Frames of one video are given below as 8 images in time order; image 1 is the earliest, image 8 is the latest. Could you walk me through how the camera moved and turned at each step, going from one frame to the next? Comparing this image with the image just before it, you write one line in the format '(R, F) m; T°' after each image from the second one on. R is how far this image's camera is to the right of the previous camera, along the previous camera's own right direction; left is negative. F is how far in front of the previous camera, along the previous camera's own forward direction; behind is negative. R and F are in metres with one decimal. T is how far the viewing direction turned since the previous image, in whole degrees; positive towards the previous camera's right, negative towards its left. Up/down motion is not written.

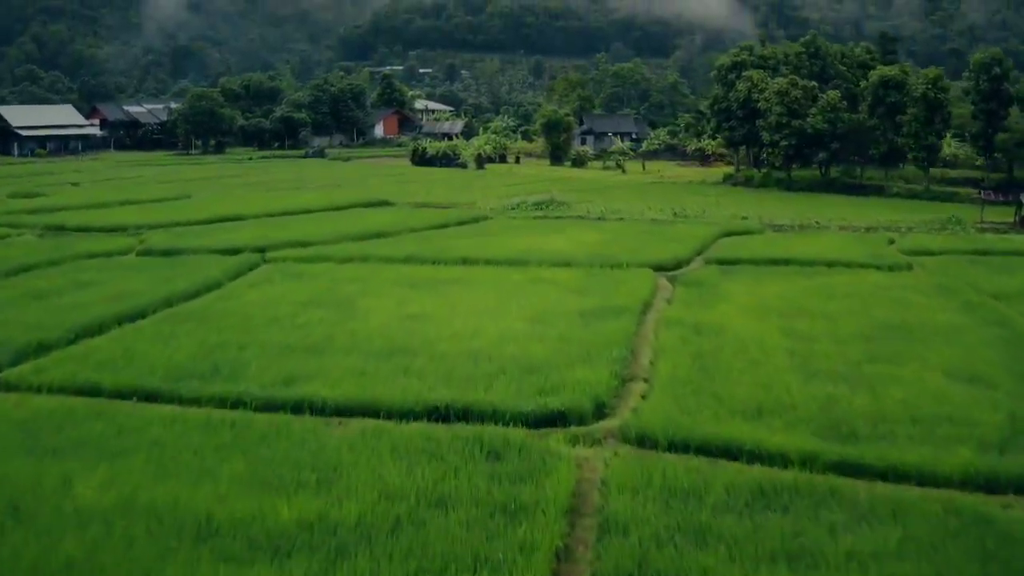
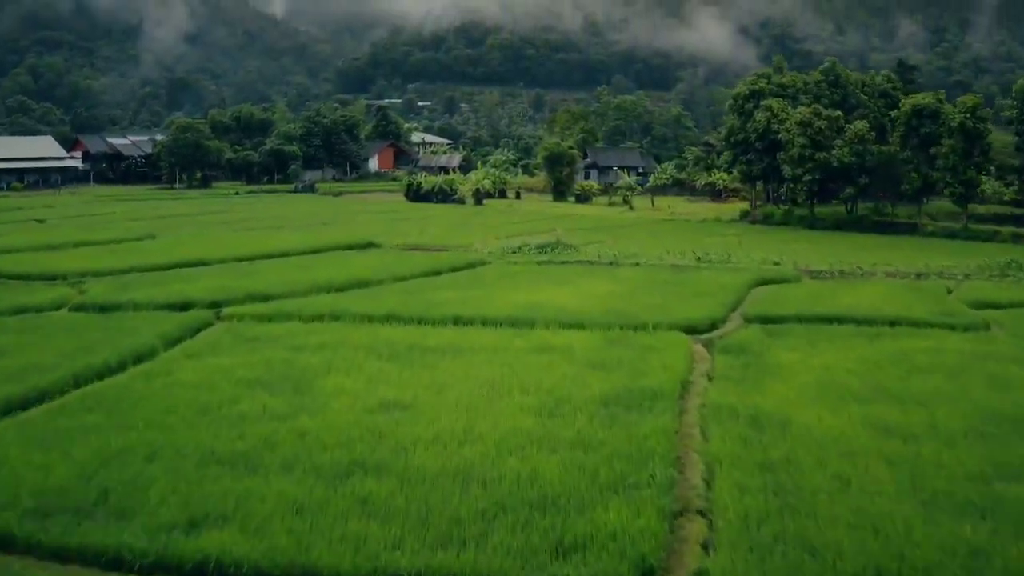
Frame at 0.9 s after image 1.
(0.0, +3.1) m; 0°
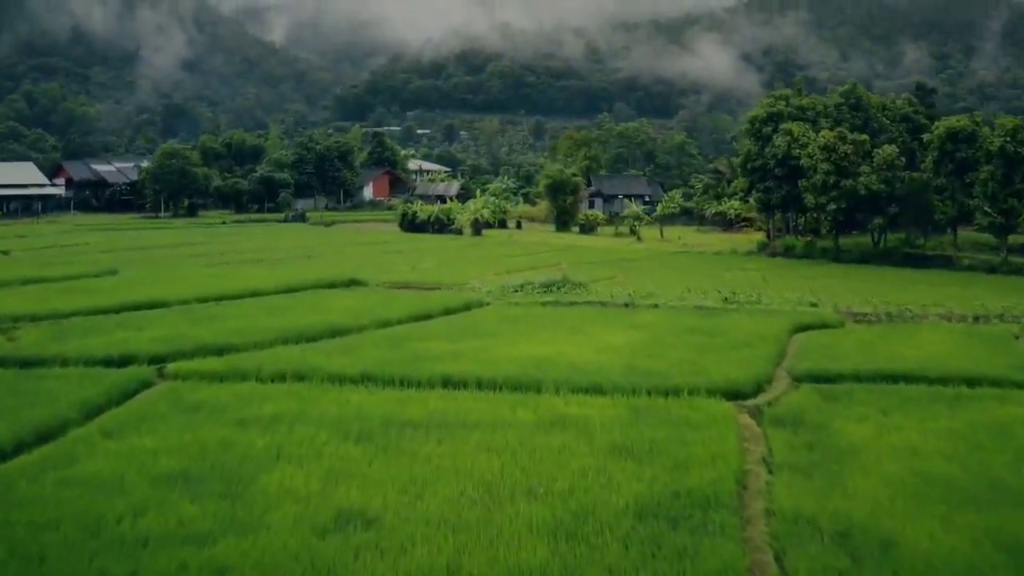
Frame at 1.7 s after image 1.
(0.0, +2.7) m; 0°
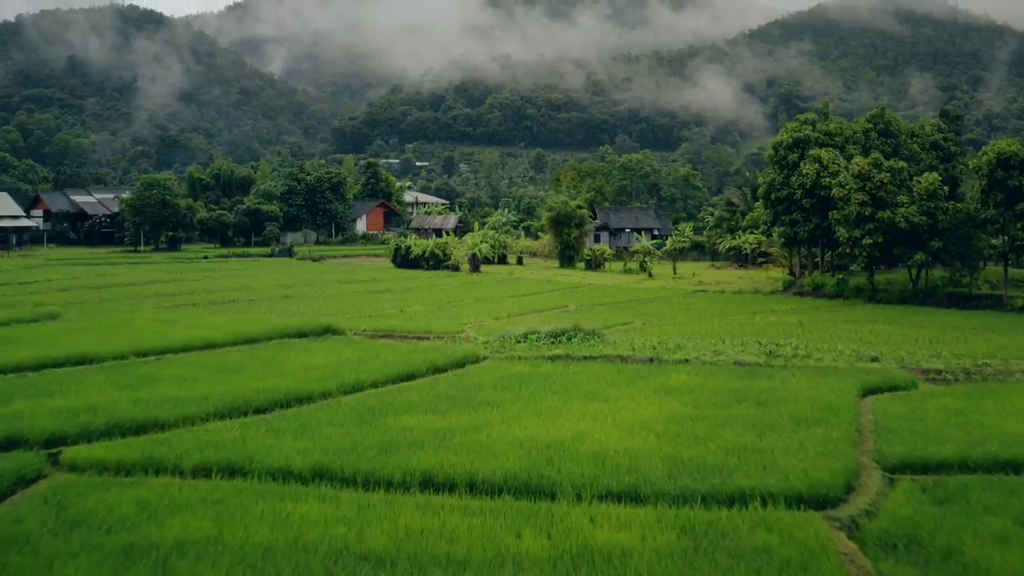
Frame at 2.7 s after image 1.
(0.0, +3.2) m; 0°
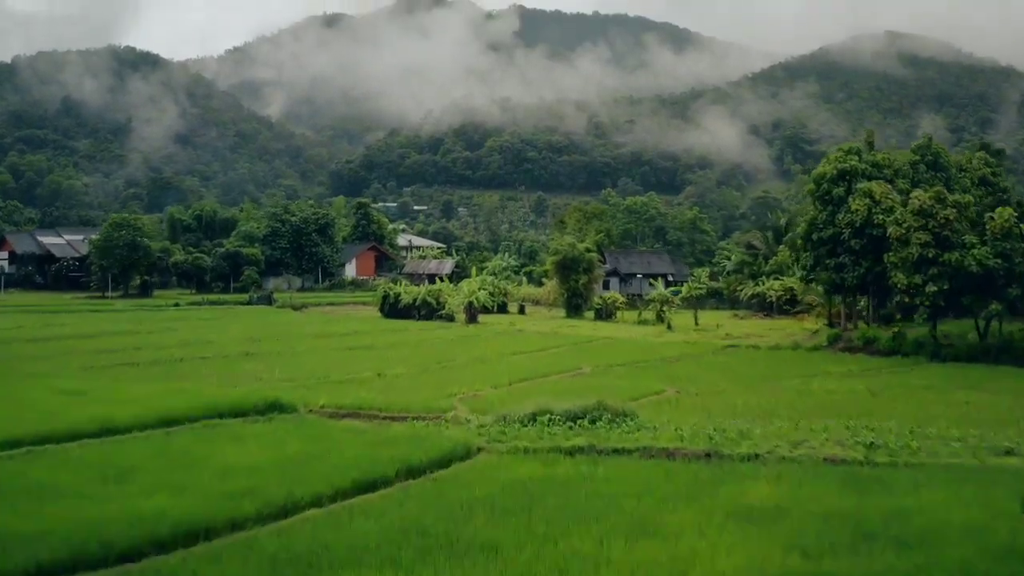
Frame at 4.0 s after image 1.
(0.0, +4.4) m; 0°
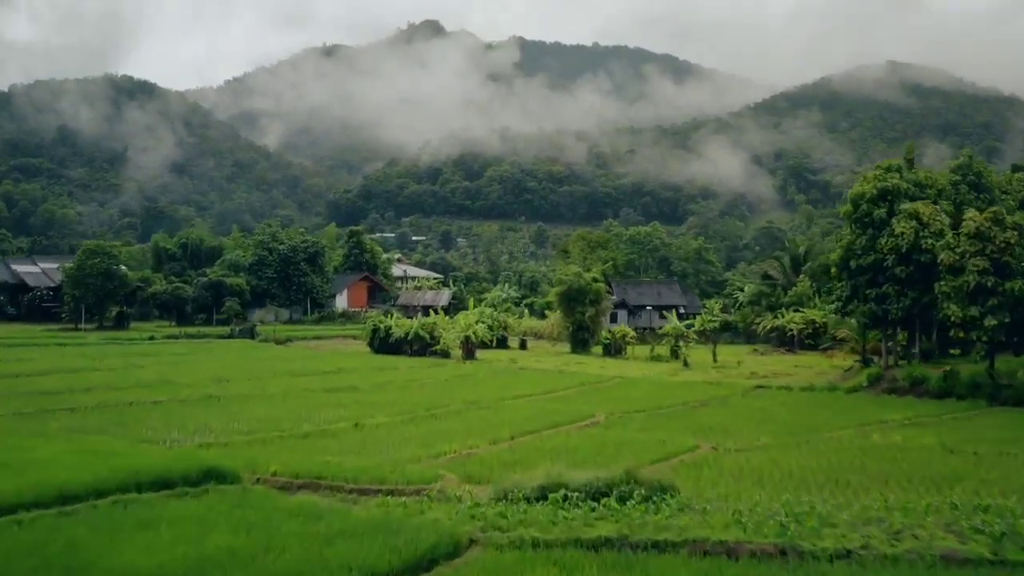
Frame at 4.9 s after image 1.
(0.0, +3.1) m; 0°
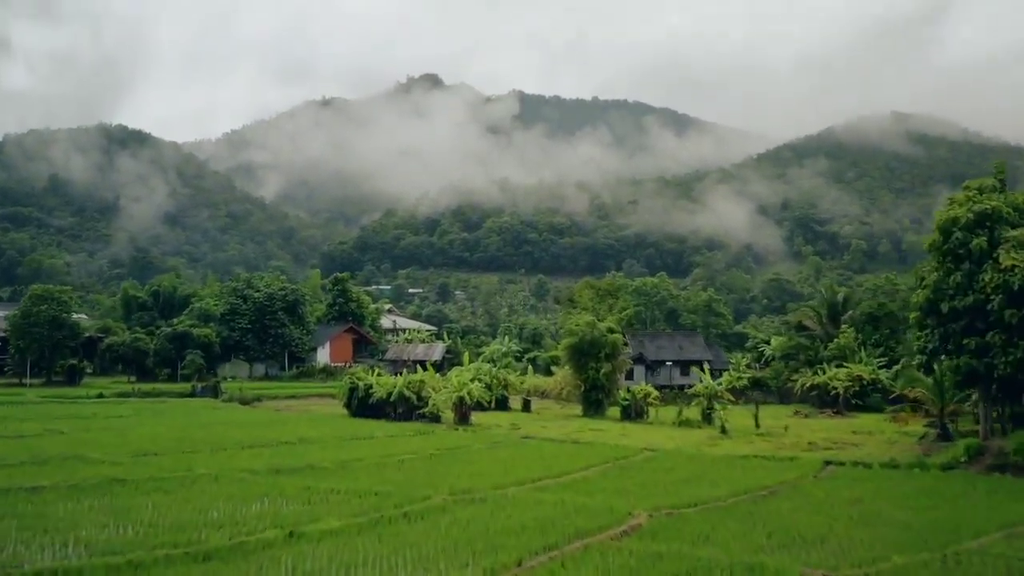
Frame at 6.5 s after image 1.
(-0.1, +5.2) m; 0°
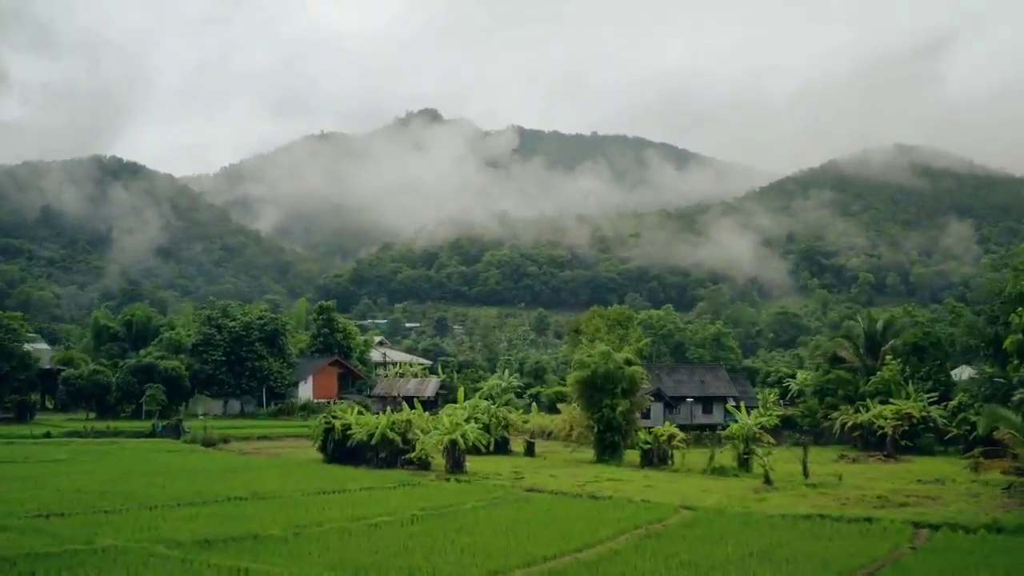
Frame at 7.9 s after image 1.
(-0.1, +4.2) m; 0°
